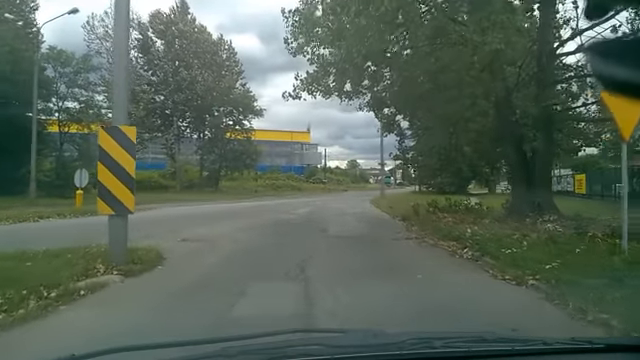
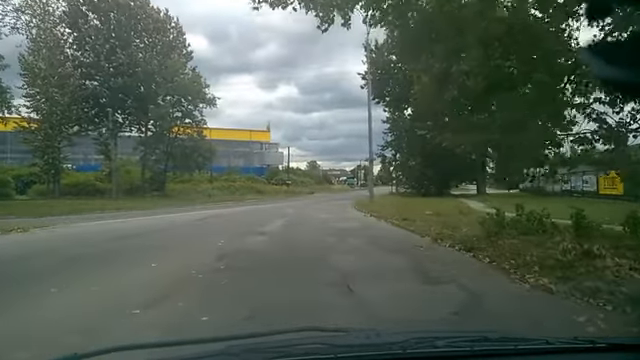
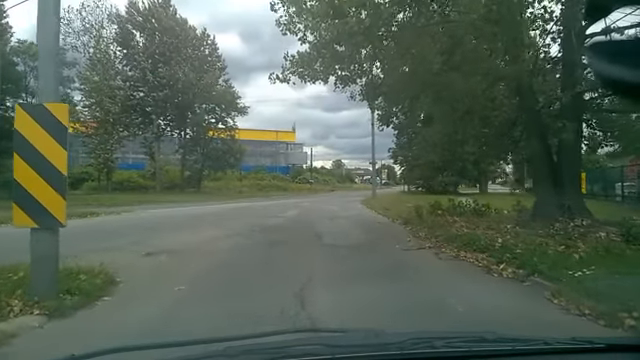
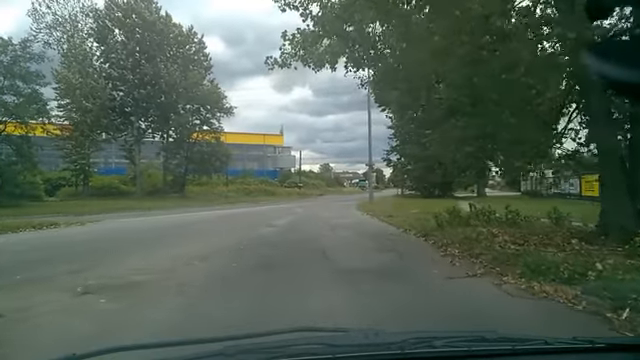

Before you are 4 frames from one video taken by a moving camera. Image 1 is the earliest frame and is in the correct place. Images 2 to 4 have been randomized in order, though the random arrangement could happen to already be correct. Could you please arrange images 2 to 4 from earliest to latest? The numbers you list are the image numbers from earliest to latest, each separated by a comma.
3, 4, 2
